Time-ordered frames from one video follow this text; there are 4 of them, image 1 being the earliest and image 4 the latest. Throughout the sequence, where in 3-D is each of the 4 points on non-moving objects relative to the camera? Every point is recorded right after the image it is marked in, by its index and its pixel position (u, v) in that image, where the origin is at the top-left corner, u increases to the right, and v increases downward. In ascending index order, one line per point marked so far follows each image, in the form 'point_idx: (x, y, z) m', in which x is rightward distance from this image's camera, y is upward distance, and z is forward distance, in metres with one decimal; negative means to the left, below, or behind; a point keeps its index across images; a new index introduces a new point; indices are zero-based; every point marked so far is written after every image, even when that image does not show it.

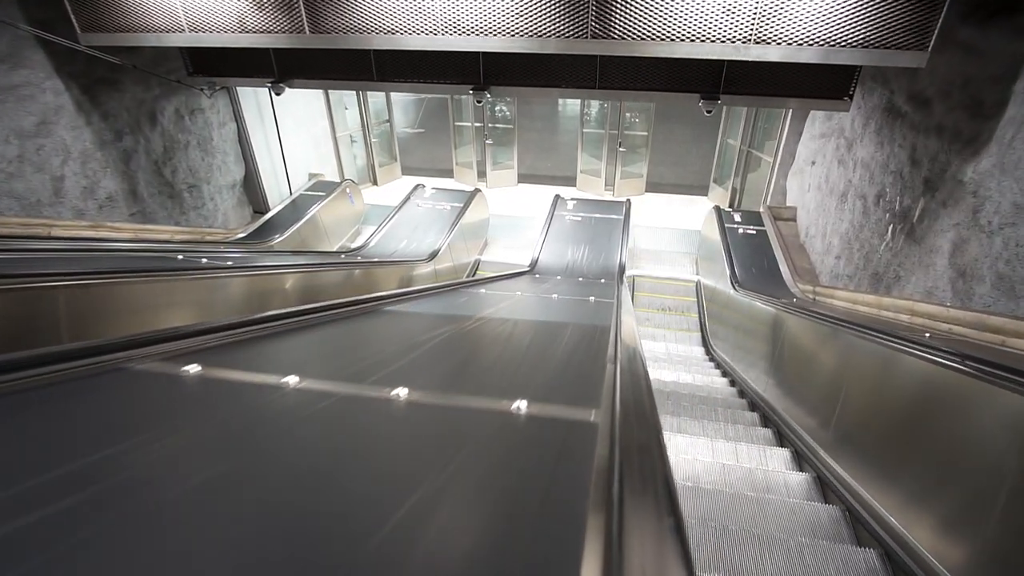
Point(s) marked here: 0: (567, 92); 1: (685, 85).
0: (+0.4, +1.5, +4.3) m
1: (+1.2, +1.4, +4.1) m
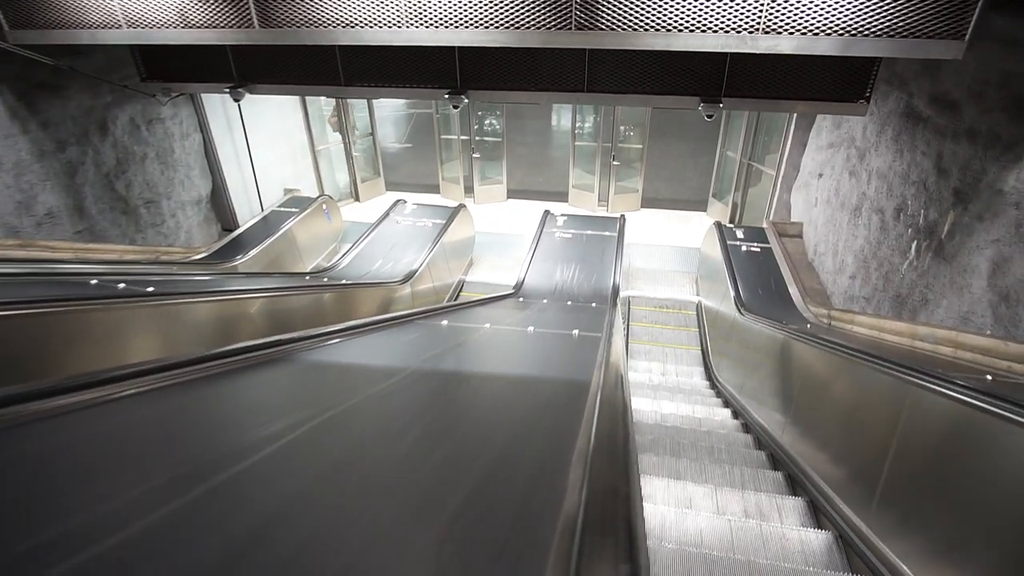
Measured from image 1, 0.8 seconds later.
0: (+0.3, +1.3, +3.9) m
1: (+1.1, +1.3, +3.7) m
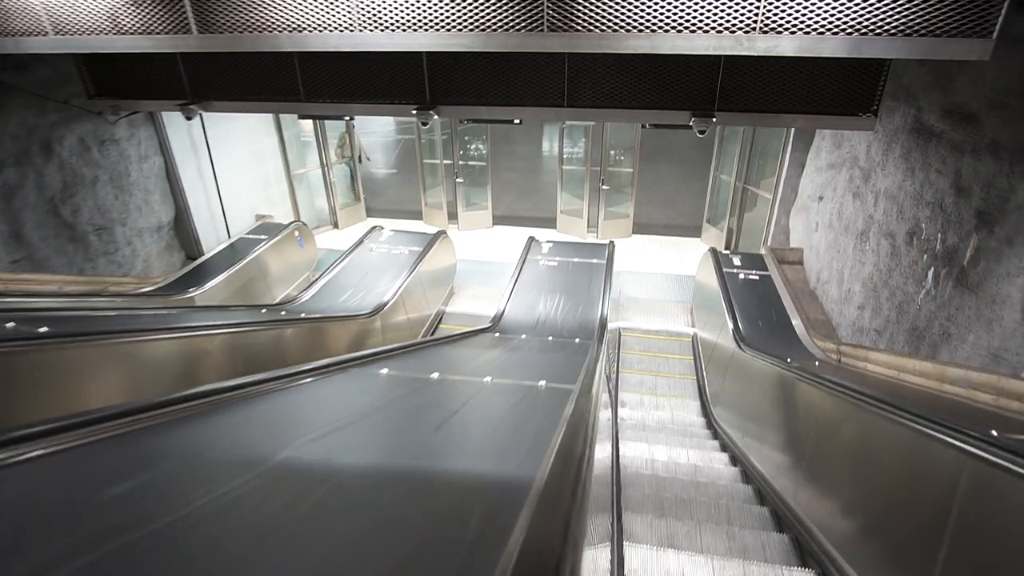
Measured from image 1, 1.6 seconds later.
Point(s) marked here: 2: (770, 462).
0: (+0.1, +1.1, +3.6) m
1: (+0.9, +1.1, +3.4) m
2: (+1.4, -1.0, +3.2) m
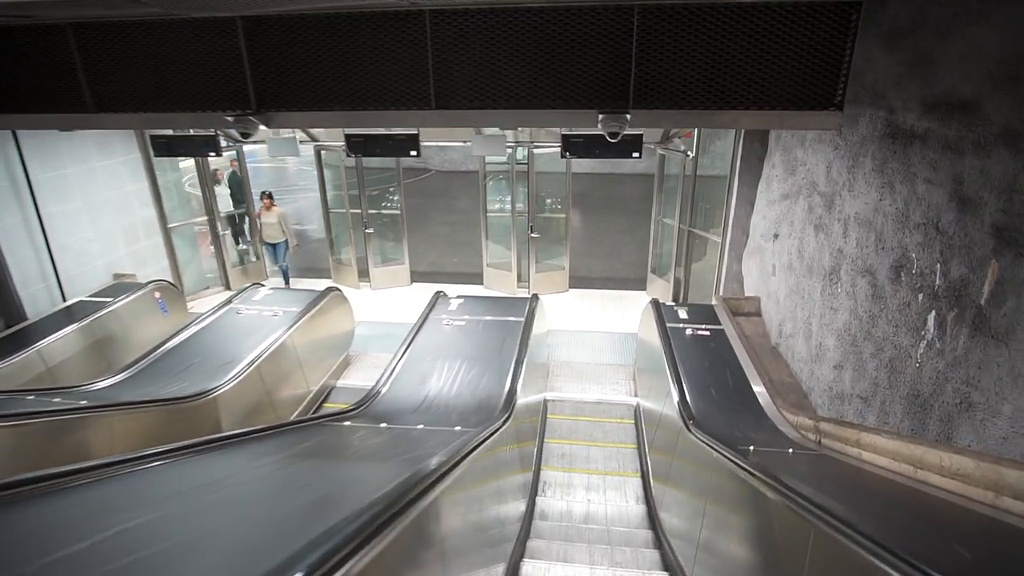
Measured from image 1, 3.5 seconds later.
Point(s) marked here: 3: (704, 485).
0: (-0.6, +0.8, +2.6) m
1: (+0.3, +0.8, +2.5) m
2: (+0.8, -1.2, +2.2) m
3: (+0.9, -0.9, +2.6) m
